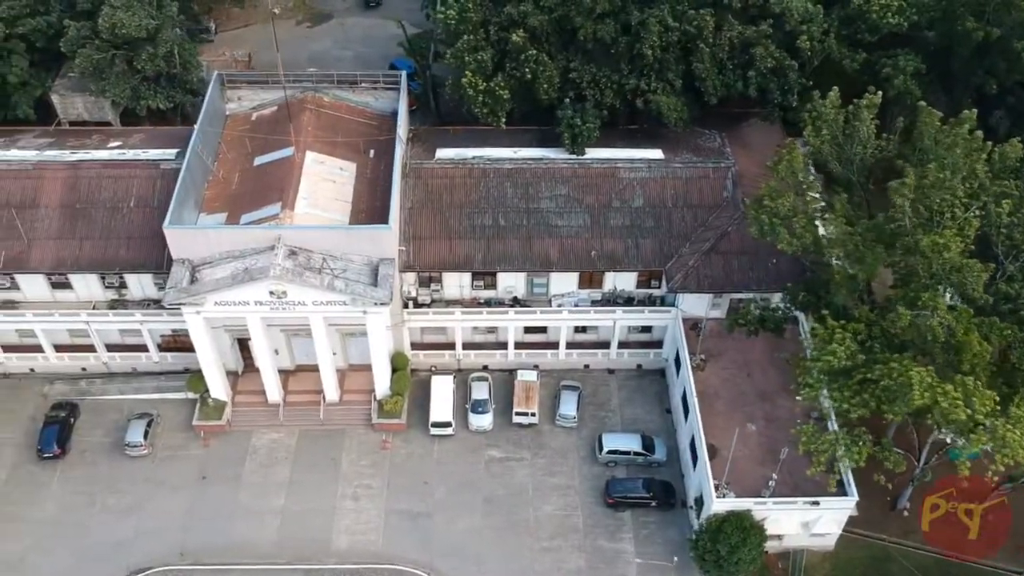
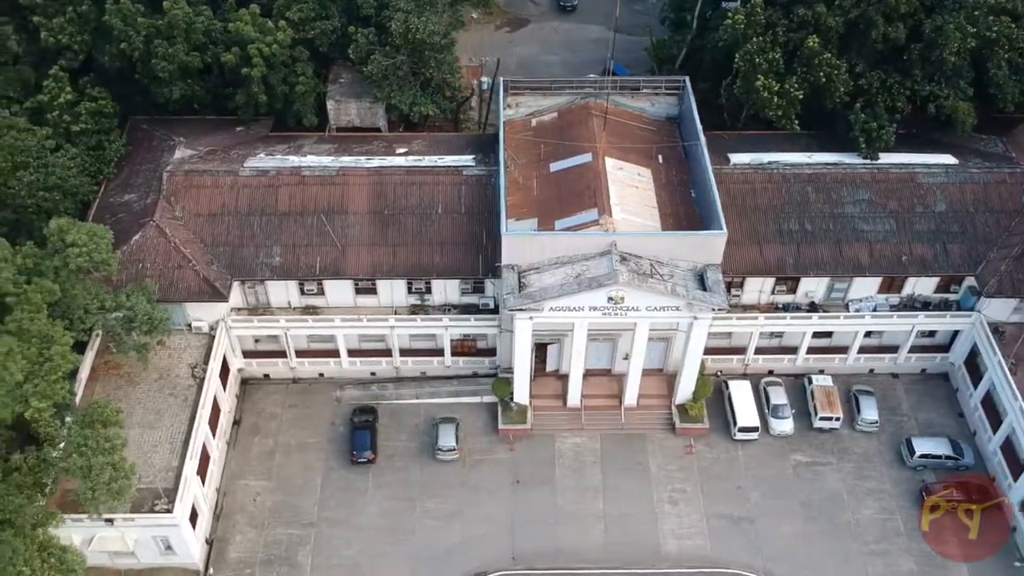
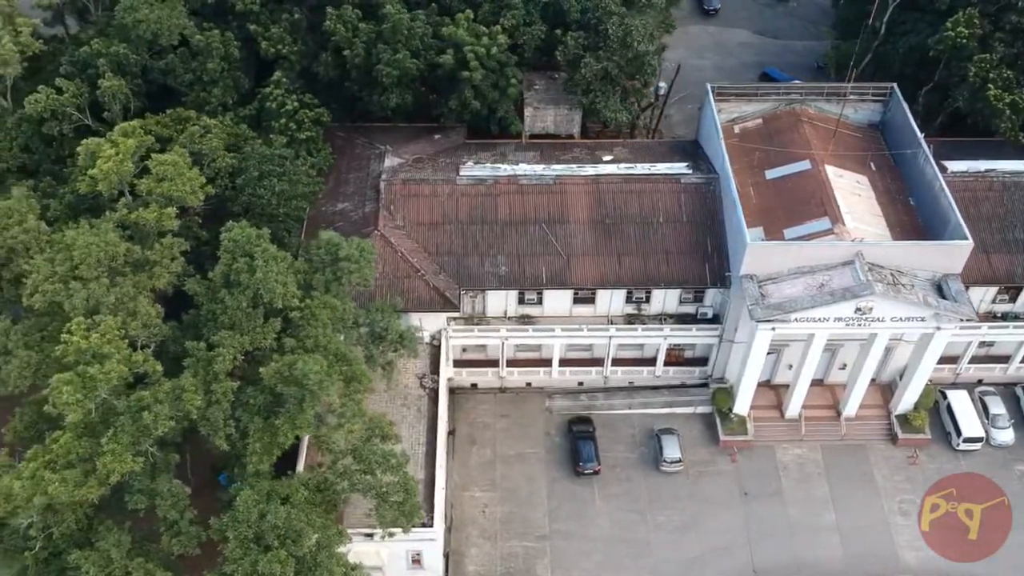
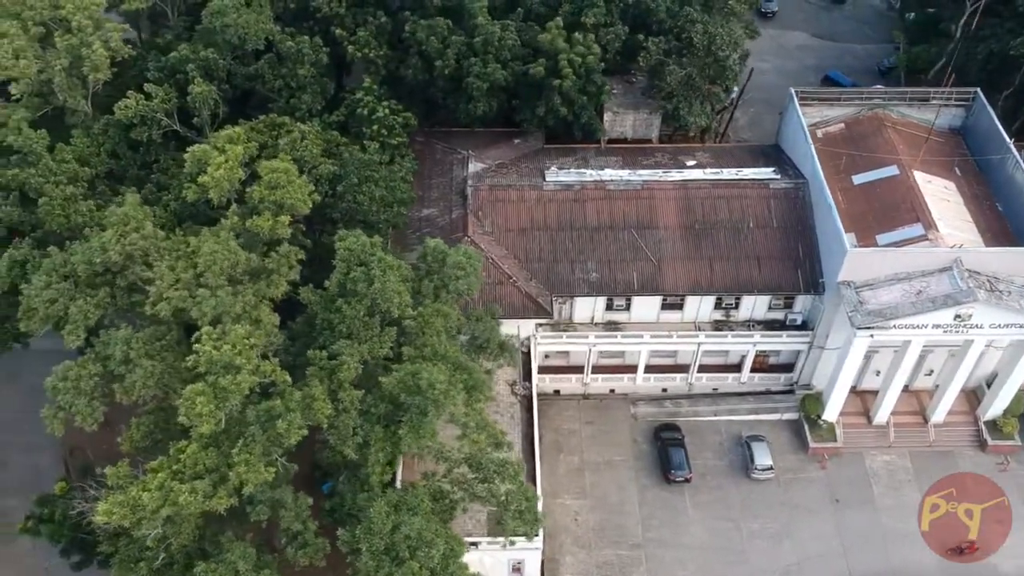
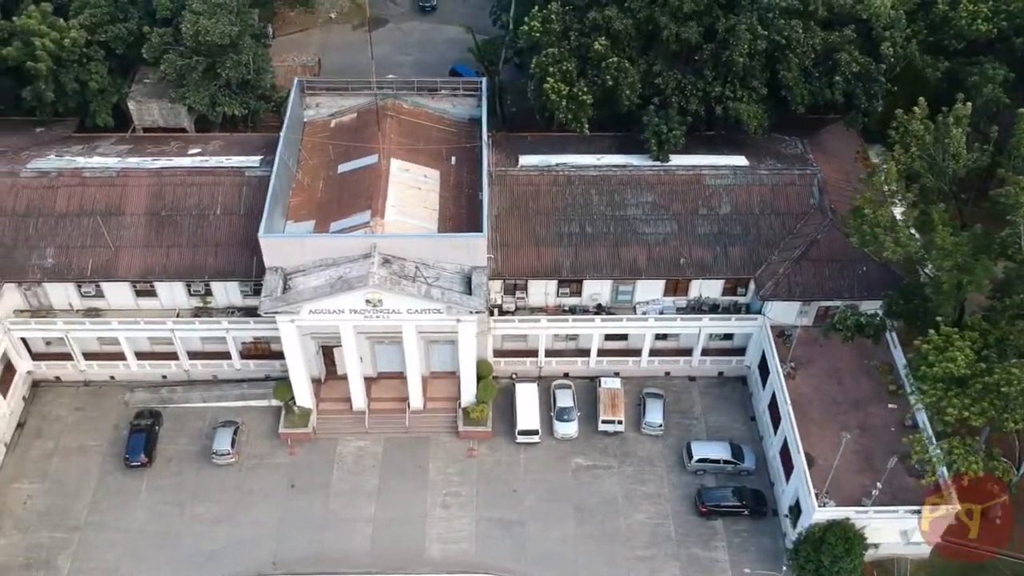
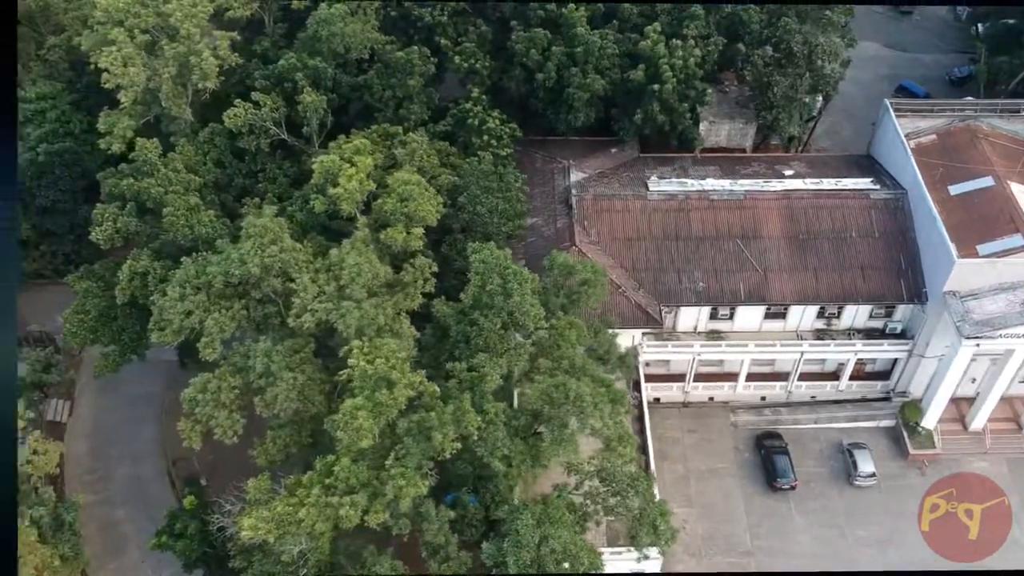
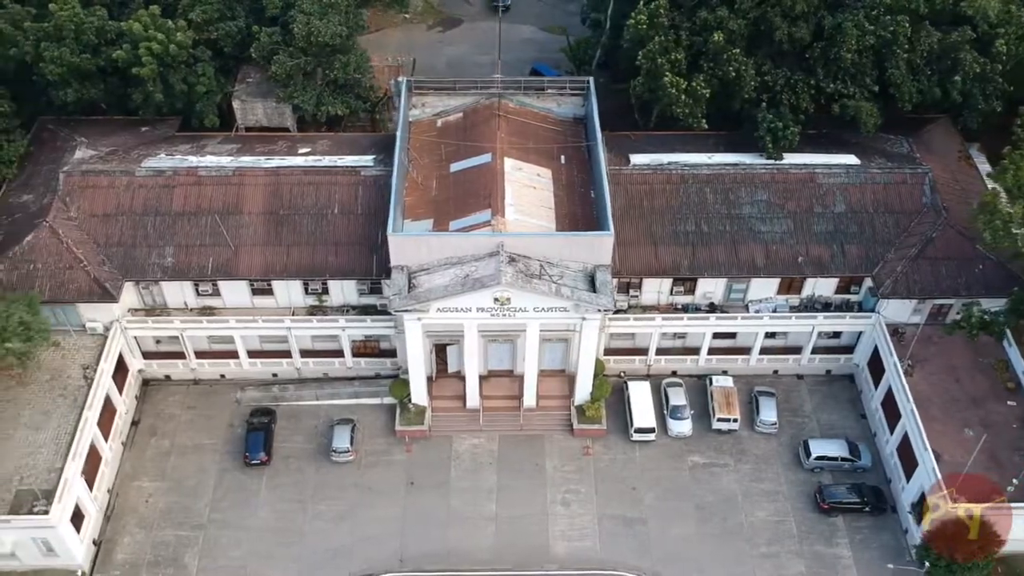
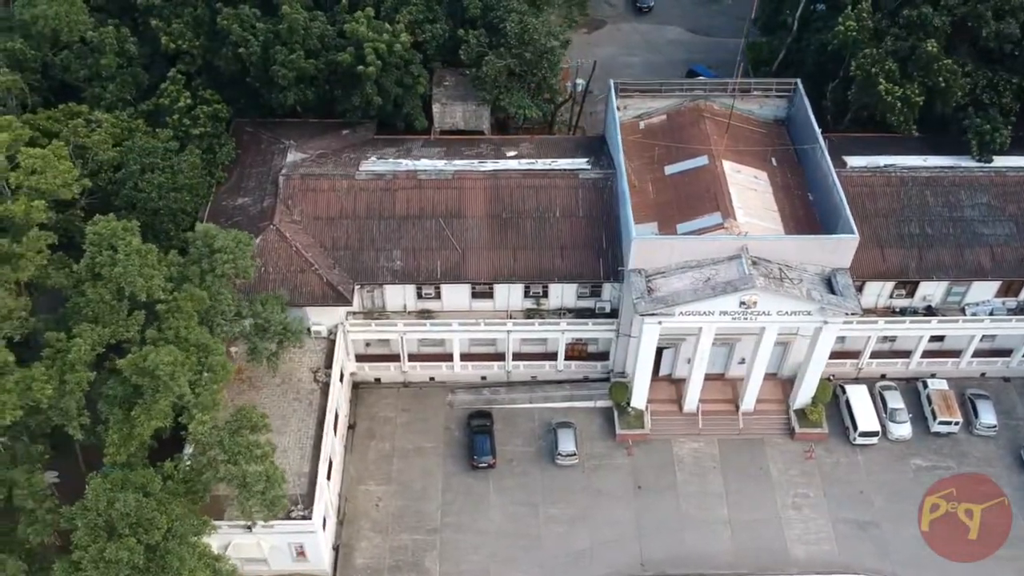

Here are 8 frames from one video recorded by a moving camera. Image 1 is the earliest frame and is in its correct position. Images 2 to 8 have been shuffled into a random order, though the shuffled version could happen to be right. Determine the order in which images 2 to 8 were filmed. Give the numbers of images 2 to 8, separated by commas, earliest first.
5, 7, 2, 8, 3, 4, 6
